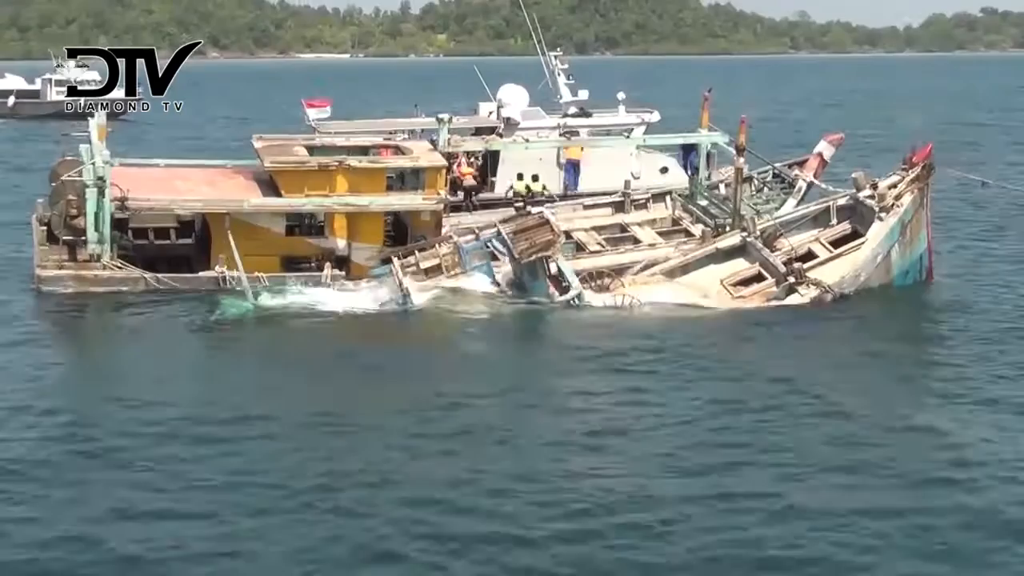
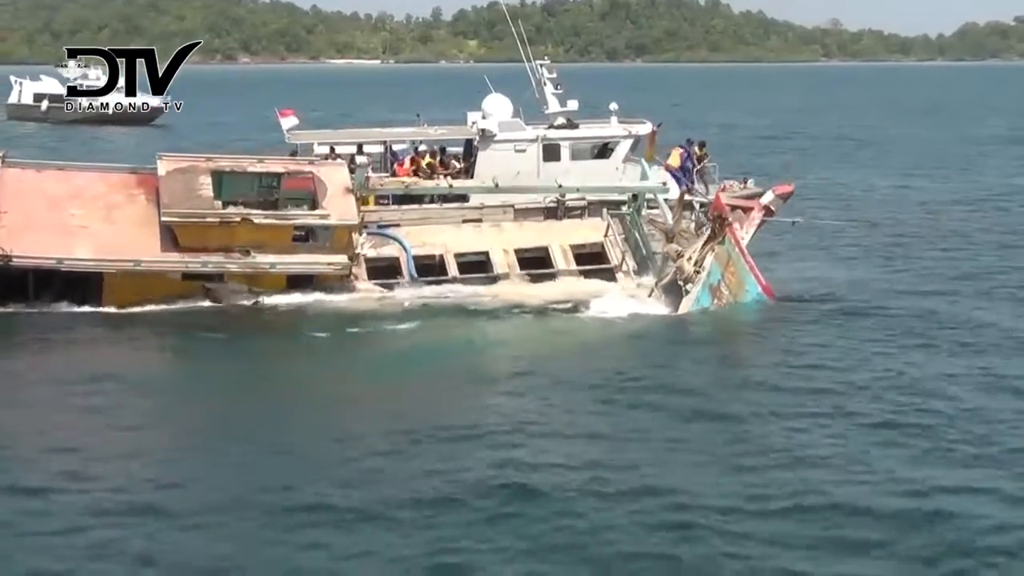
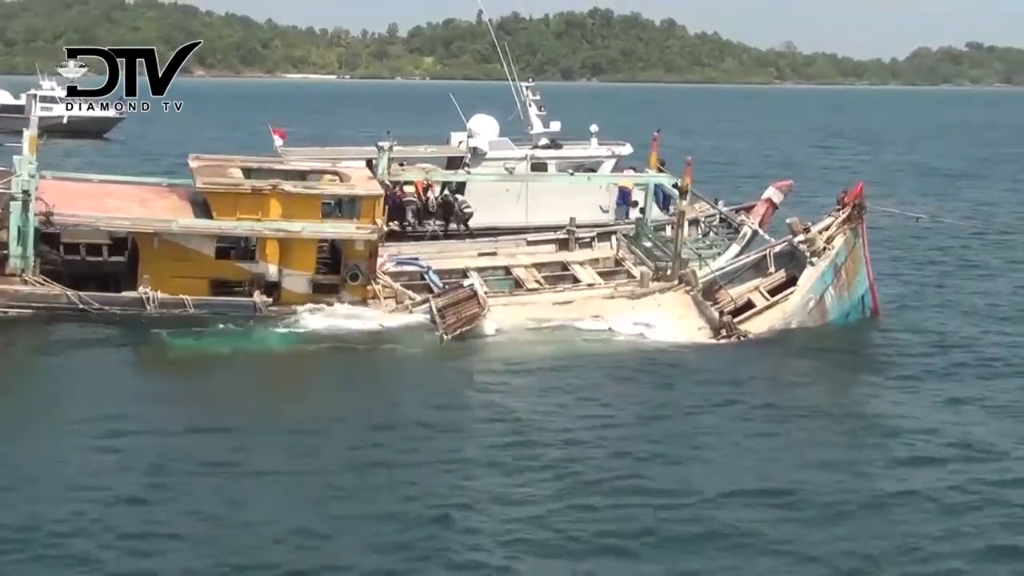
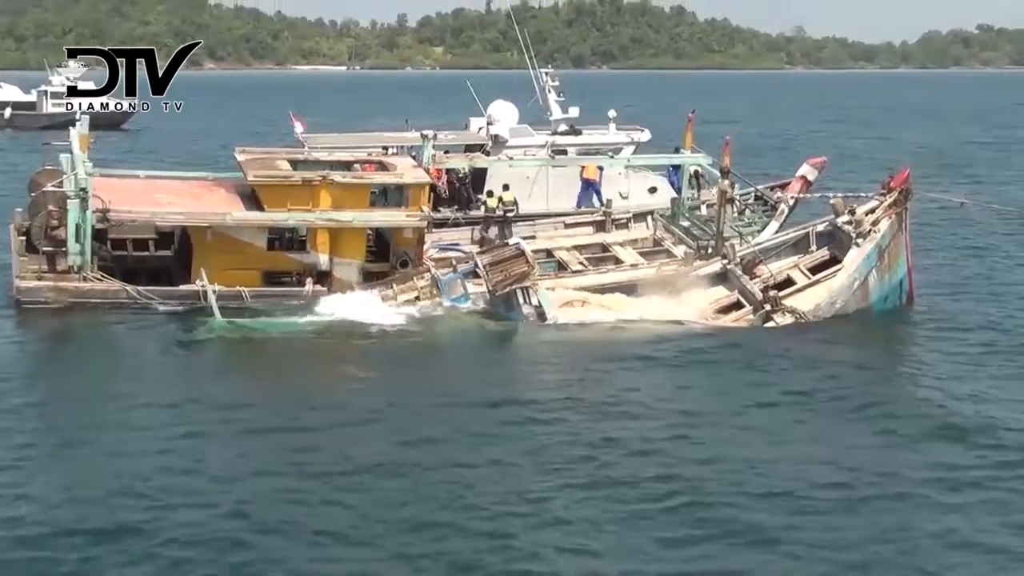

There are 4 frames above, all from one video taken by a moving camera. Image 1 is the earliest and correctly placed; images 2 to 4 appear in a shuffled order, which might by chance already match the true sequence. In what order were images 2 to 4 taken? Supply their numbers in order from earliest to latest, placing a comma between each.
4, 3, 2
